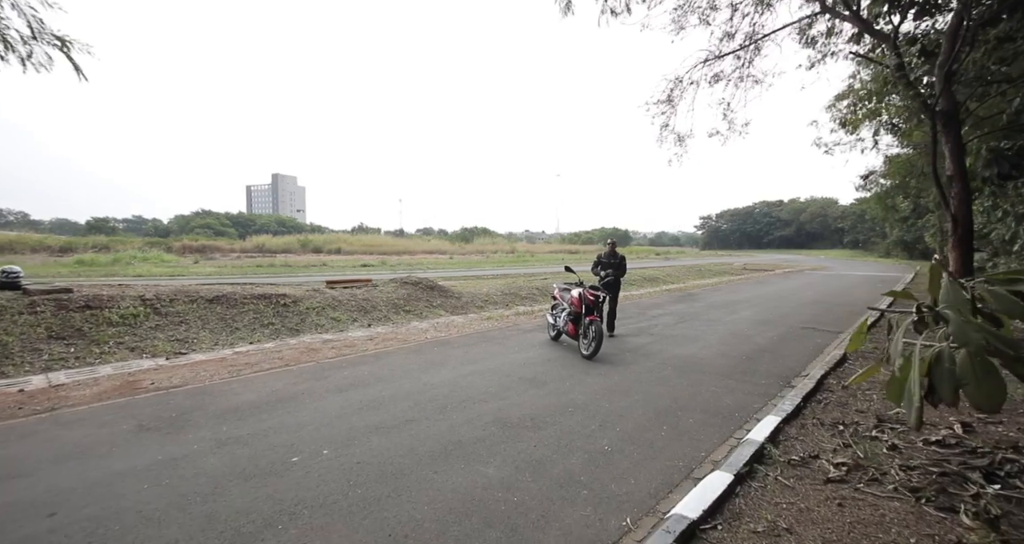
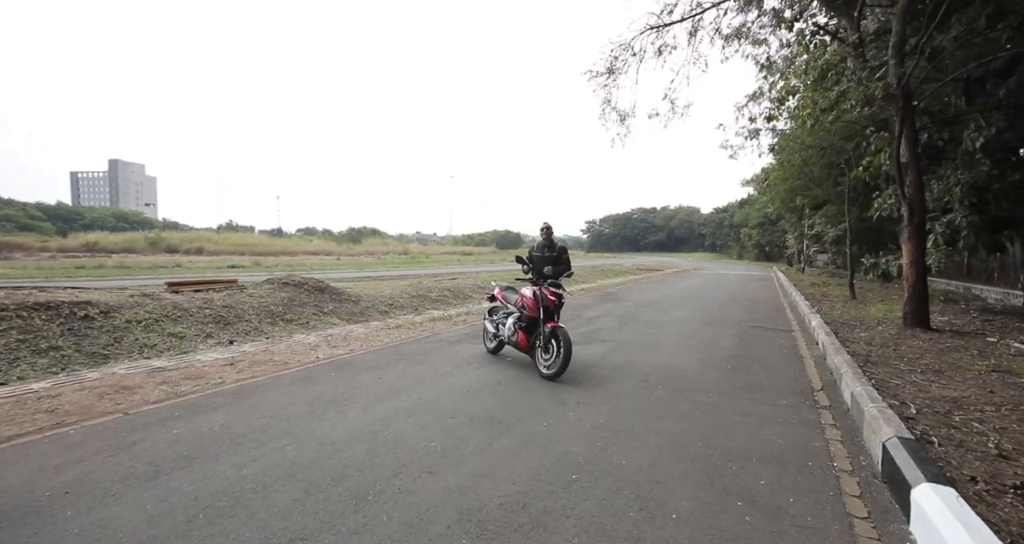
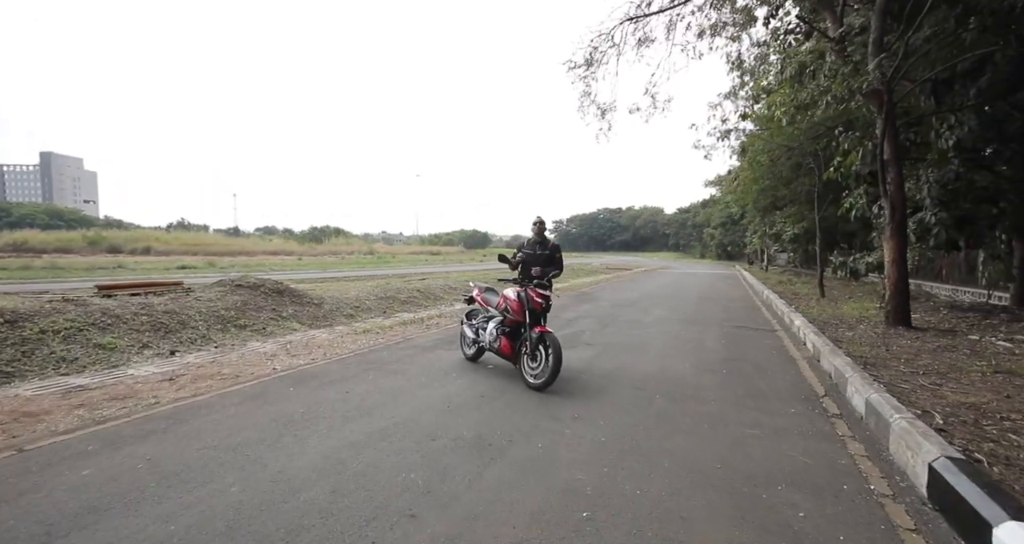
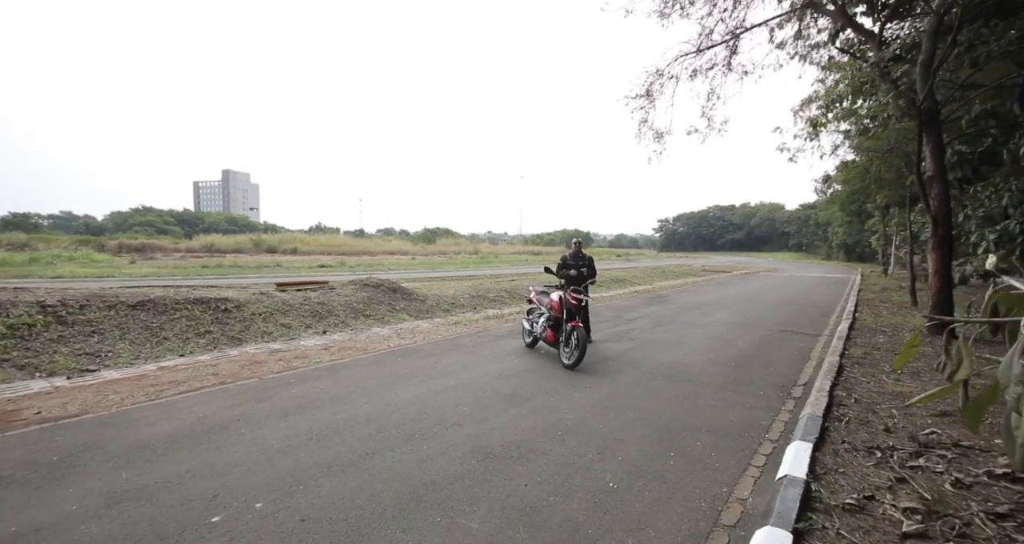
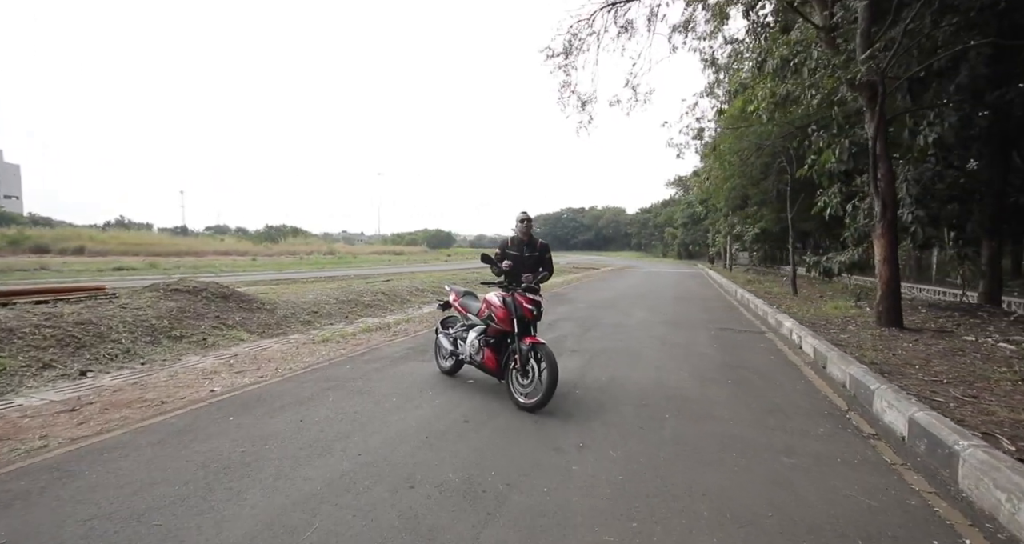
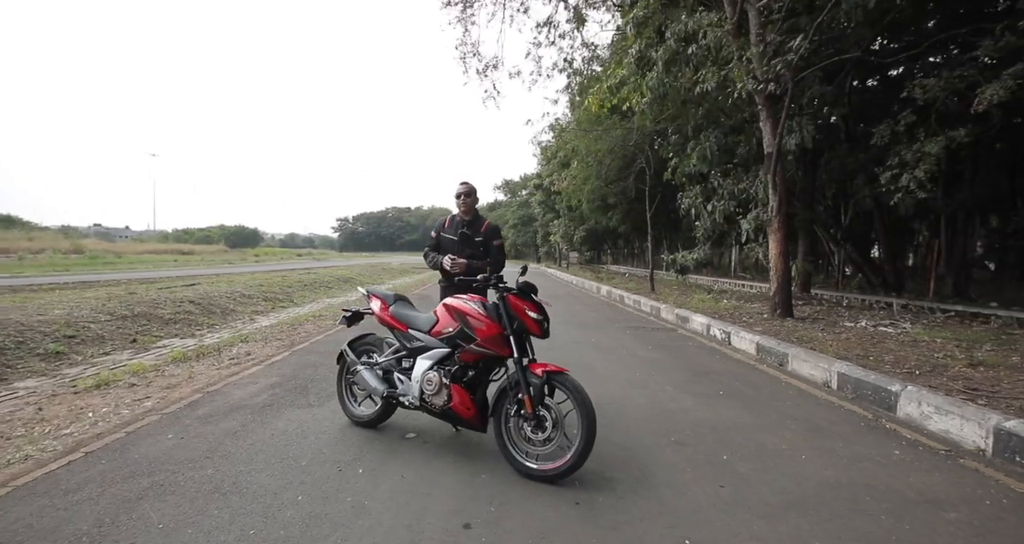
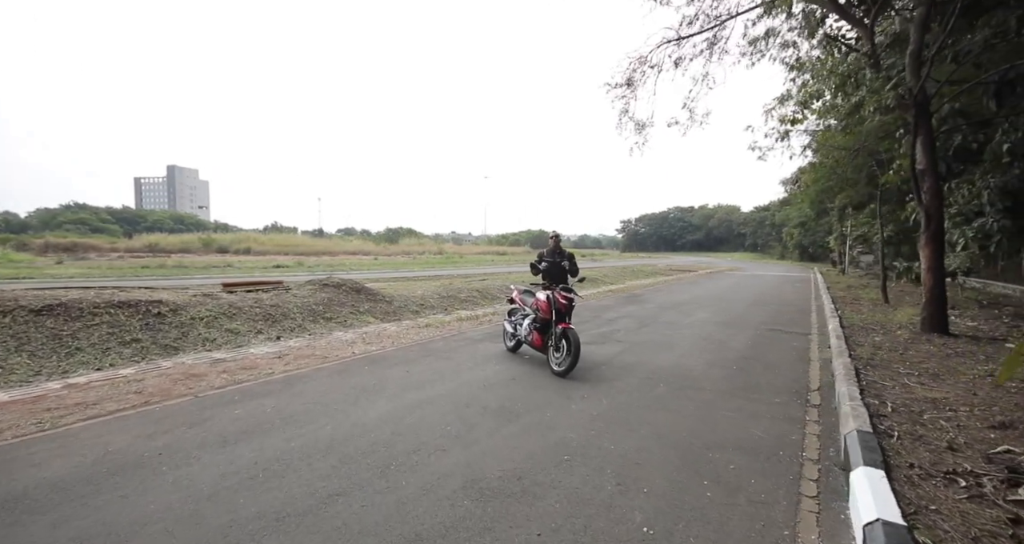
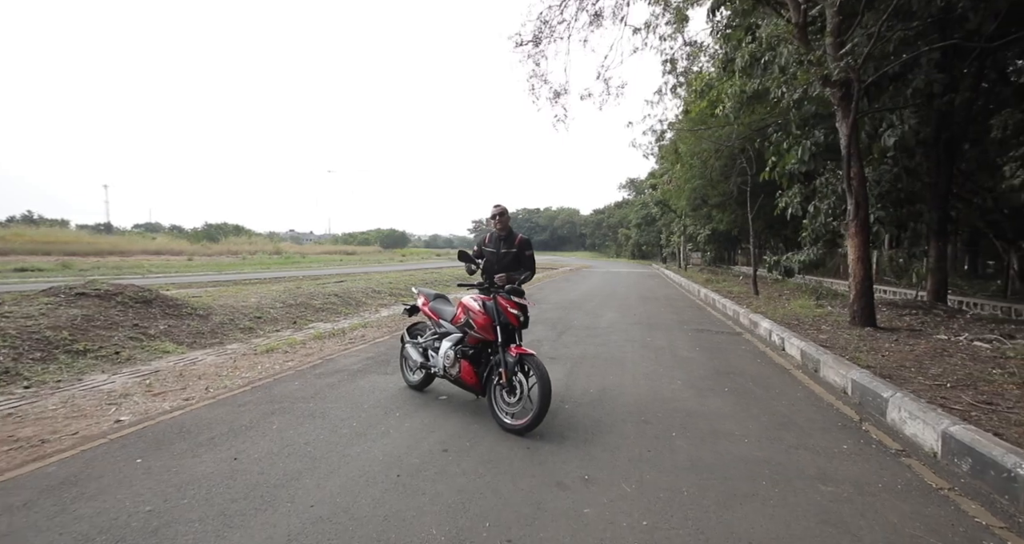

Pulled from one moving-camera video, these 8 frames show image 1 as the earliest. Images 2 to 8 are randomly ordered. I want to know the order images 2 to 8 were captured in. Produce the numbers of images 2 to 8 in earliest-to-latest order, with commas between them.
4, 7, 2, 3, 5, 8, 6
